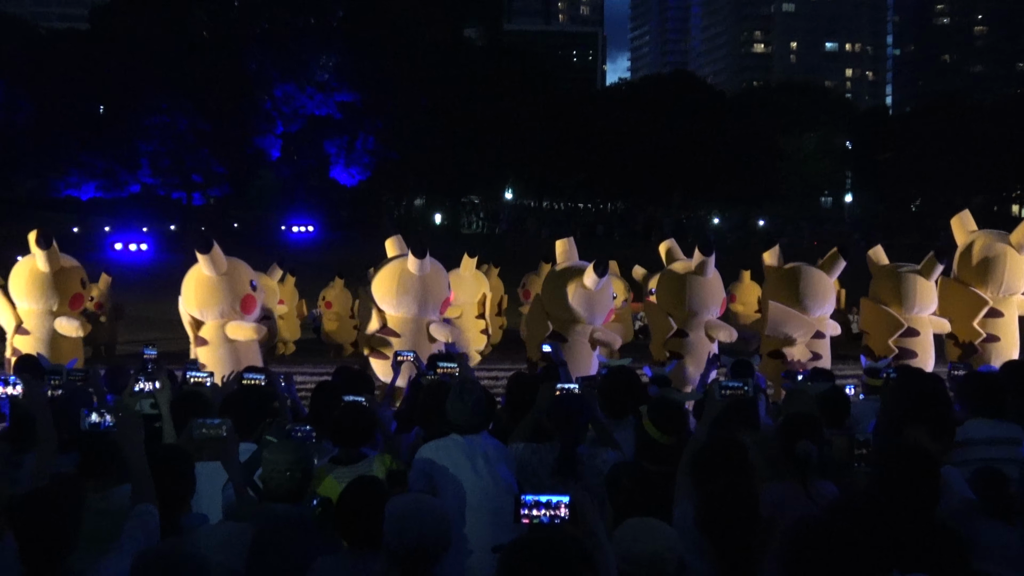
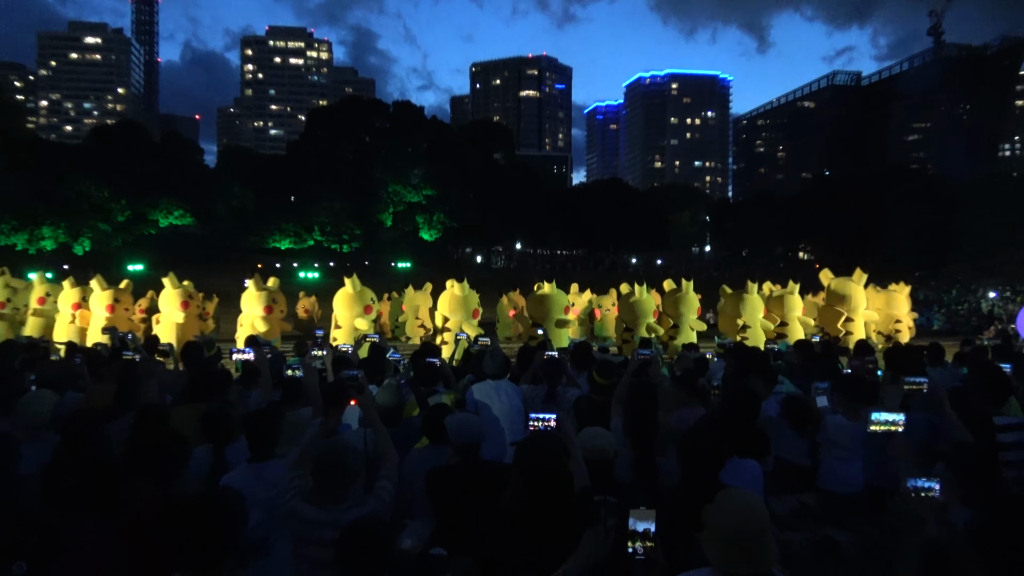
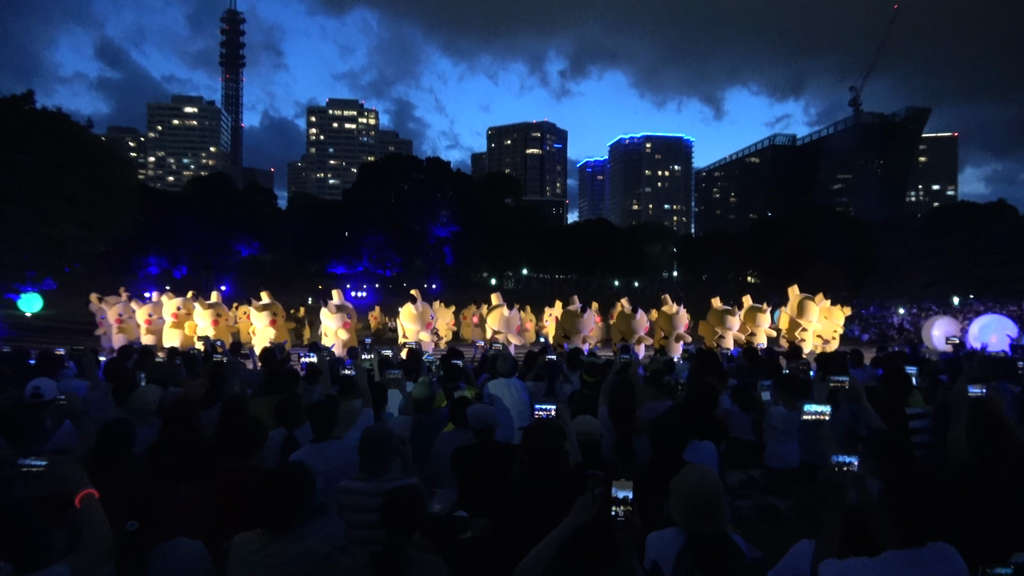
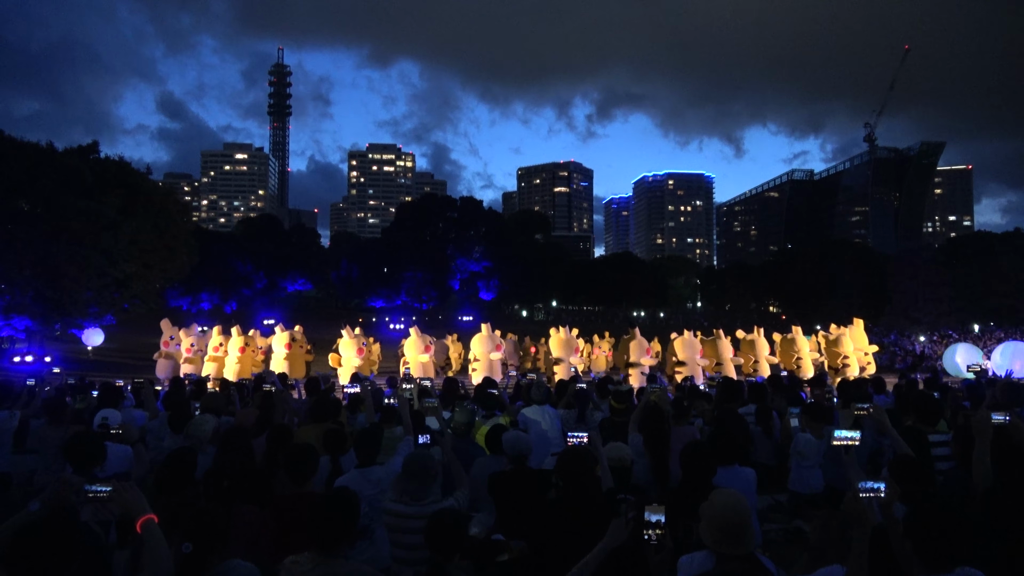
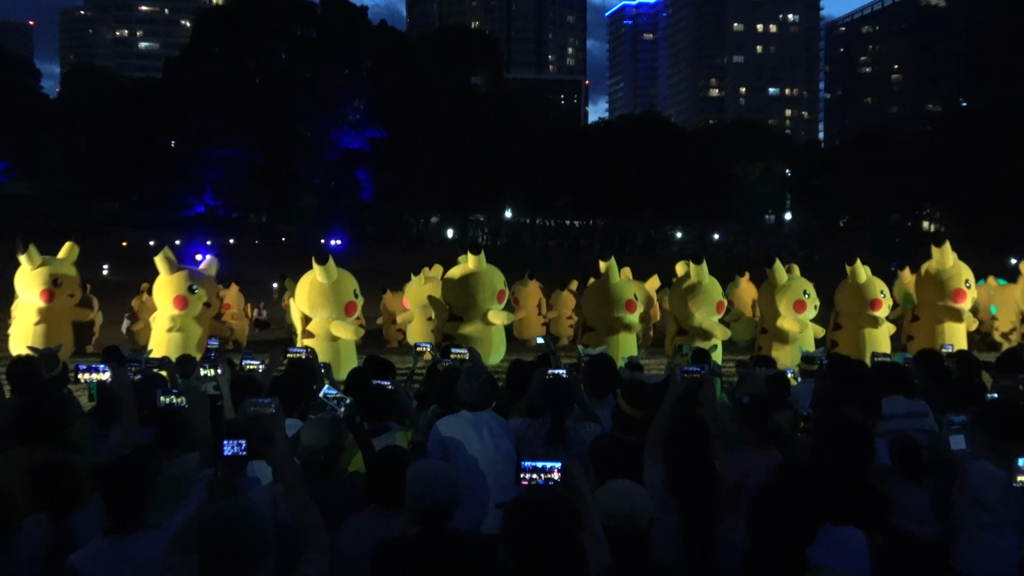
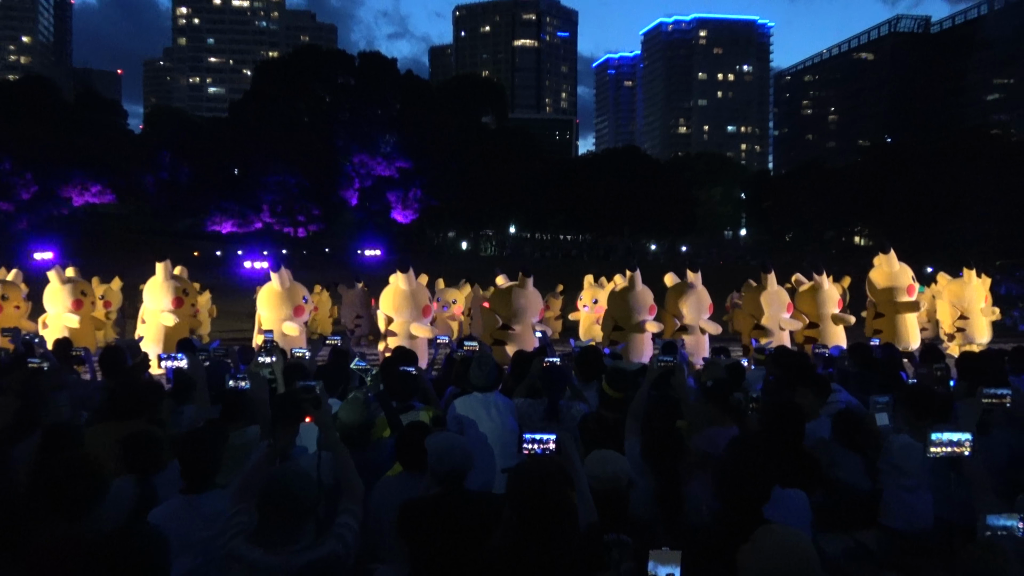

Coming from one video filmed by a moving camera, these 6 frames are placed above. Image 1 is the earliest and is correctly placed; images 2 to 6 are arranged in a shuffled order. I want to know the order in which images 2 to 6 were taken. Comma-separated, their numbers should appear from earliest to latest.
5, 6, 2, 3, 4
